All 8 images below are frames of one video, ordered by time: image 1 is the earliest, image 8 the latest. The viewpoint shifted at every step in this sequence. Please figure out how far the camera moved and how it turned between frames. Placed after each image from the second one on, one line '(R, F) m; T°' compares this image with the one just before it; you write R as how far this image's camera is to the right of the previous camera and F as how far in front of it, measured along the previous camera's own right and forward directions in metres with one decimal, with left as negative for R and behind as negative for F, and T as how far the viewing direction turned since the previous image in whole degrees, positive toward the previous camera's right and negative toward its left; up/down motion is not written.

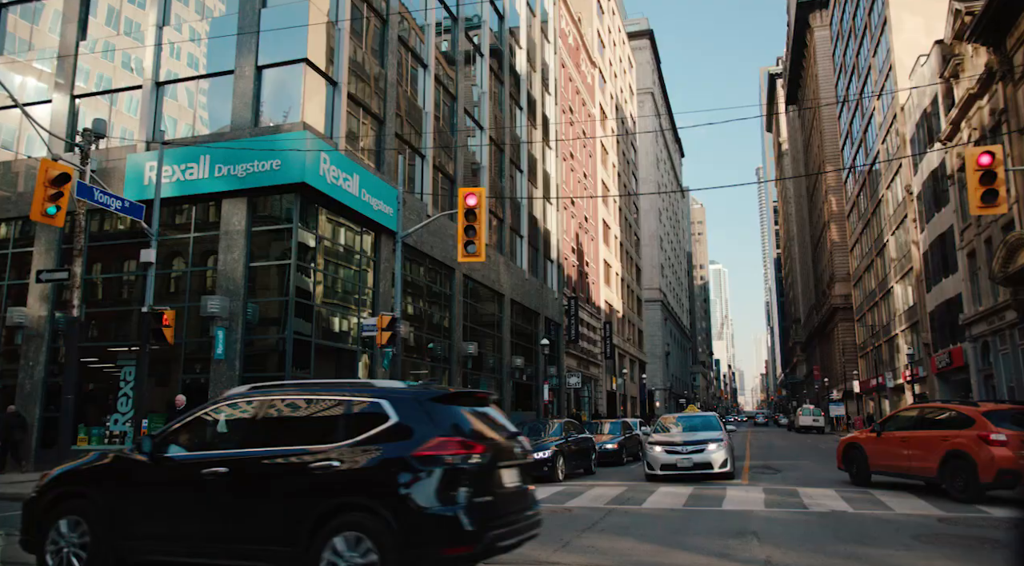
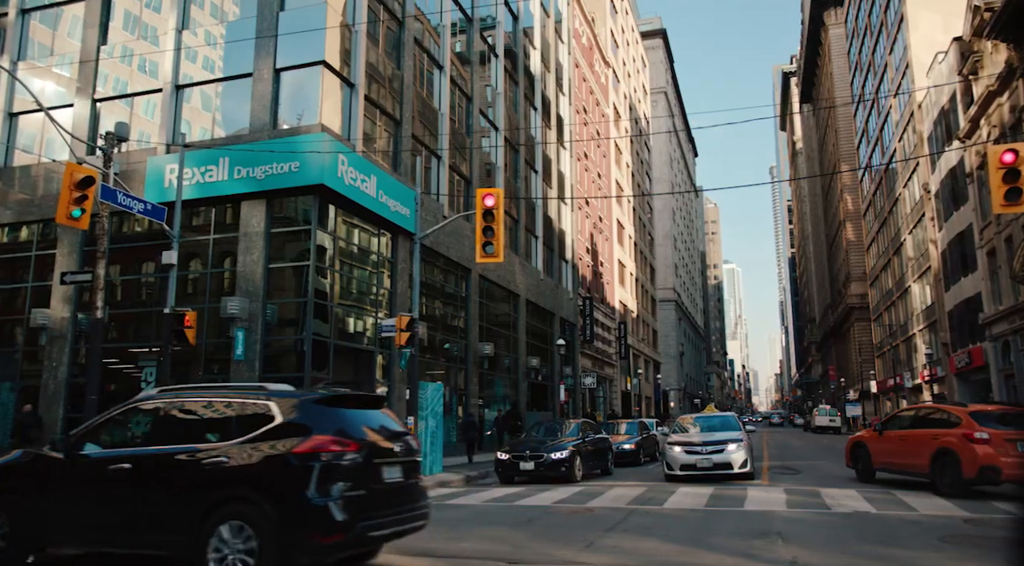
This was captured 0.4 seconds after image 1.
(-0.1, 0.0) m; -1°
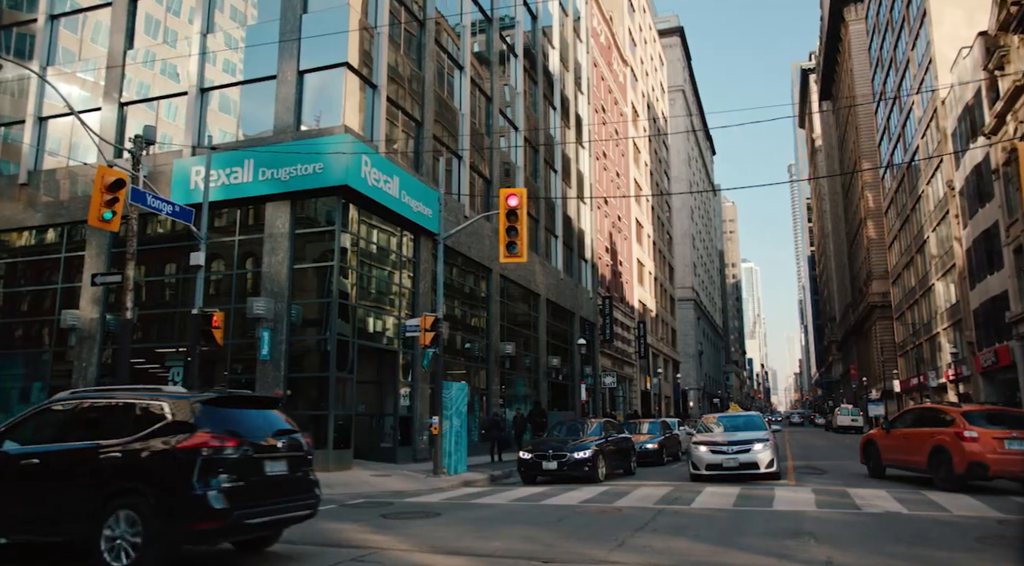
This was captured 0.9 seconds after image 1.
(-0.2, 0.0) m; -1°
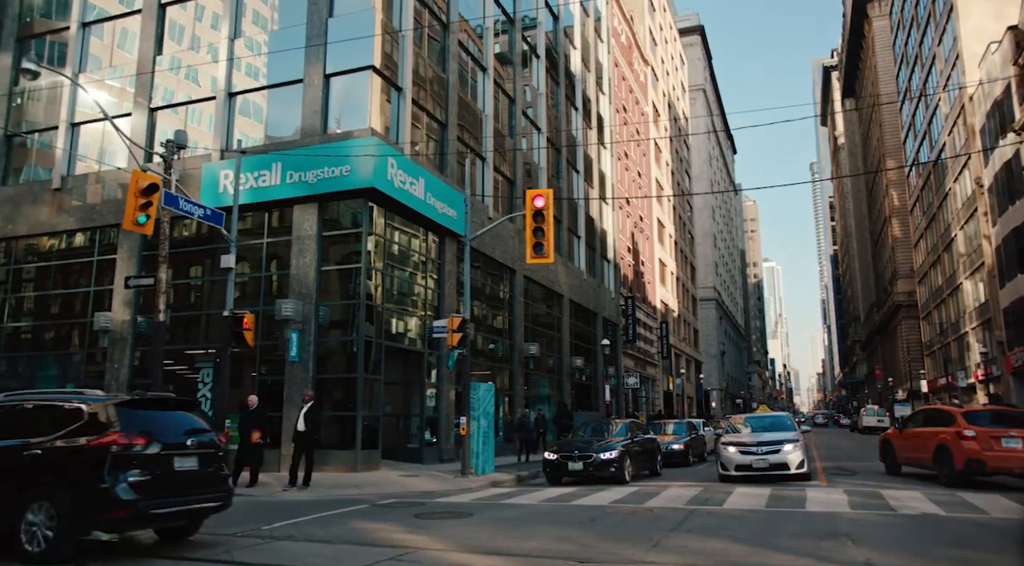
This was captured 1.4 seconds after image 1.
(-0.2, 0.0) m; -1°
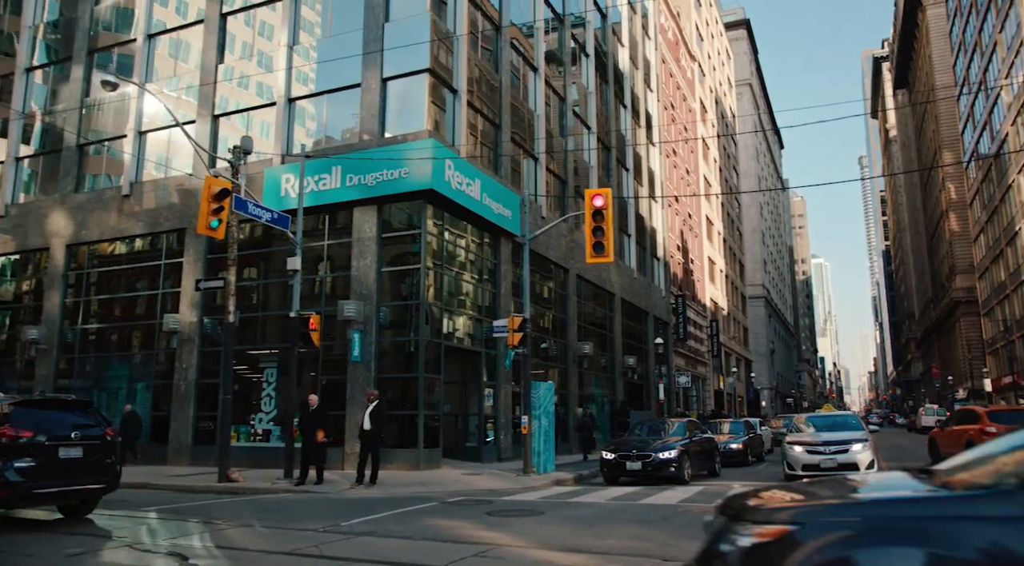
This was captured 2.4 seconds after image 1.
(-0.4, -0.1) m; -3°
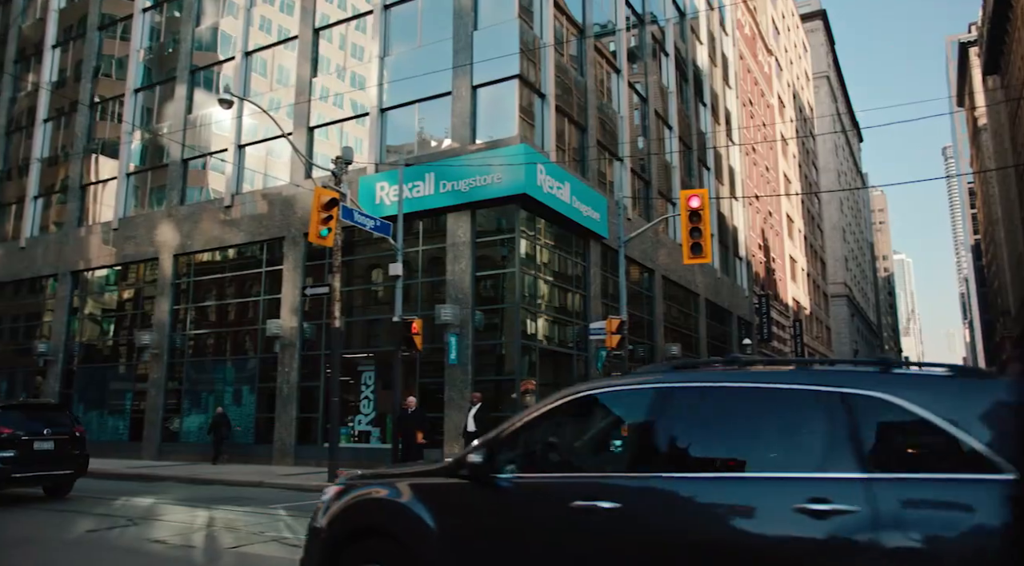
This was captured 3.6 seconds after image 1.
(-0.7, -0.2) m; -5°
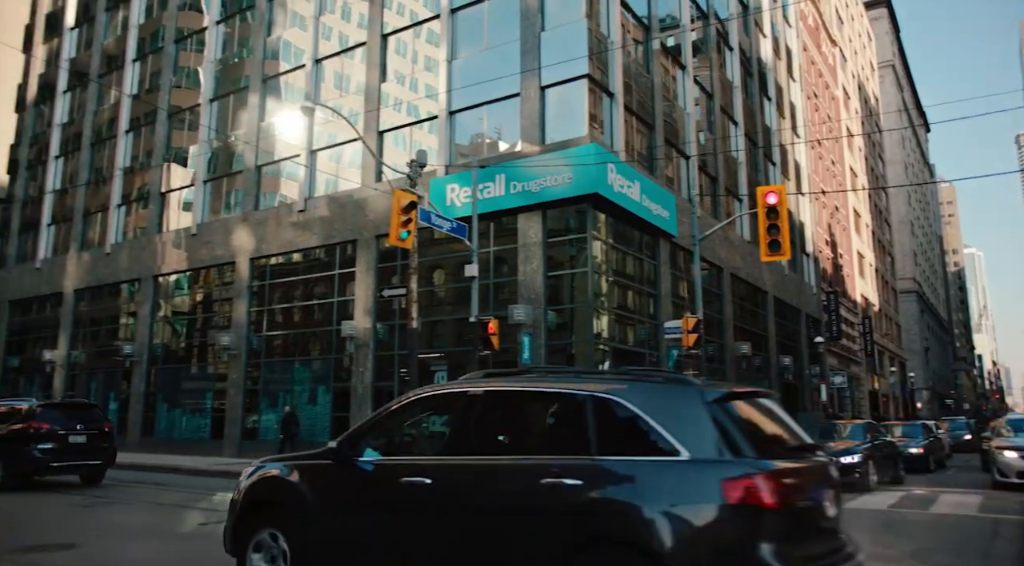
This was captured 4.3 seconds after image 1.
(-0.5, -0.1) m; -4°
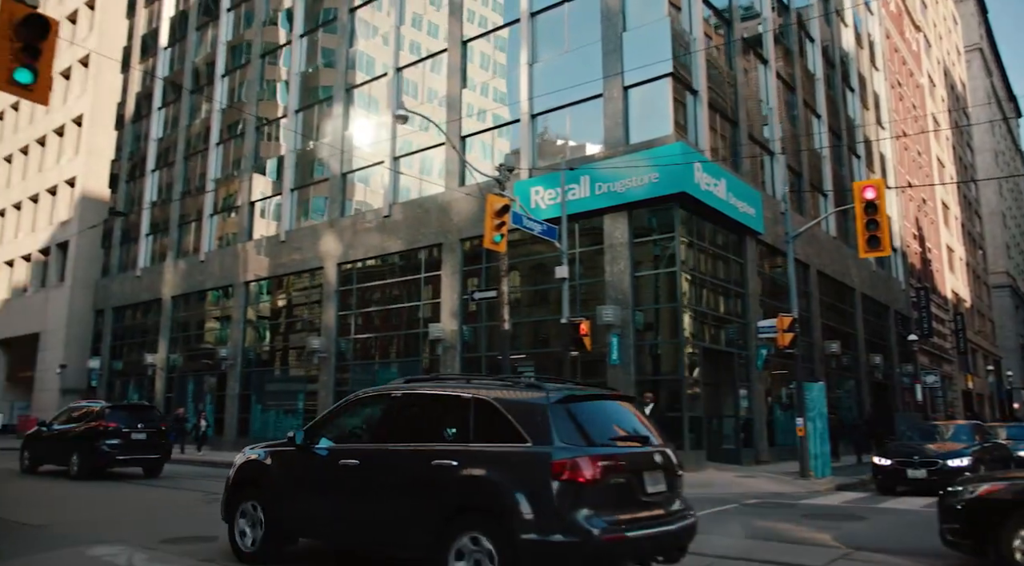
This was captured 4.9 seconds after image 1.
(-0.5, -0.1) m; -5°
